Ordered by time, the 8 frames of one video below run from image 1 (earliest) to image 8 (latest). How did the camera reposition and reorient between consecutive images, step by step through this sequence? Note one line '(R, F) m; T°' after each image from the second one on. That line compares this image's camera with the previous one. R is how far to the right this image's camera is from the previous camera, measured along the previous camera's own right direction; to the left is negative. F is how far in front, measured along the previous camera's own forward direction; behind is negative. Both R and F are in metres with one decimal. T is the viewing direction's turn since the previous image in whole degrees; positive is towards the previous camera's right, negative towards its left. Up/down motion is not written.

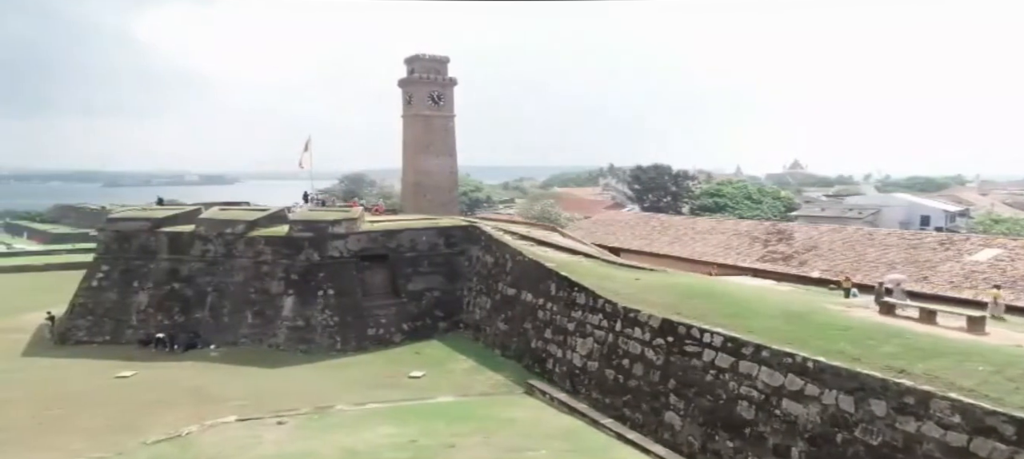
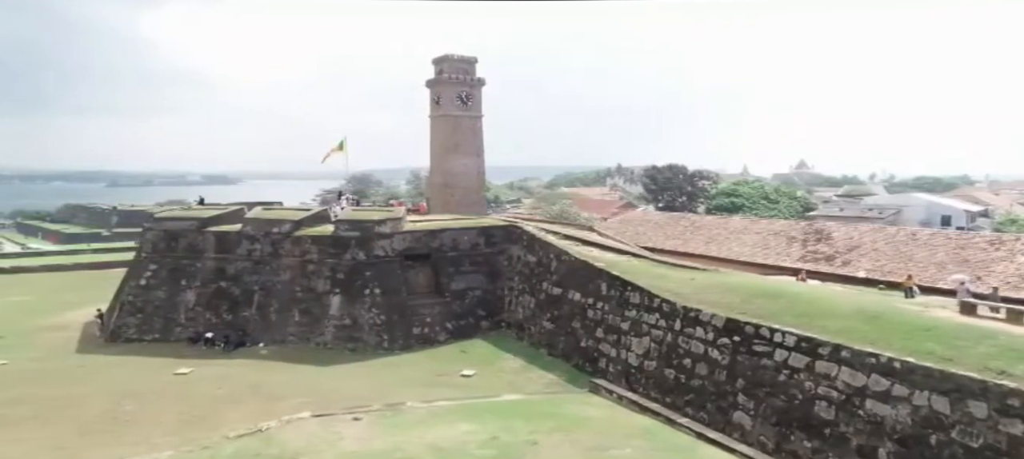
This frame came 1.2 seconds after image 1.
(-0.5, 0.0) m; -1°
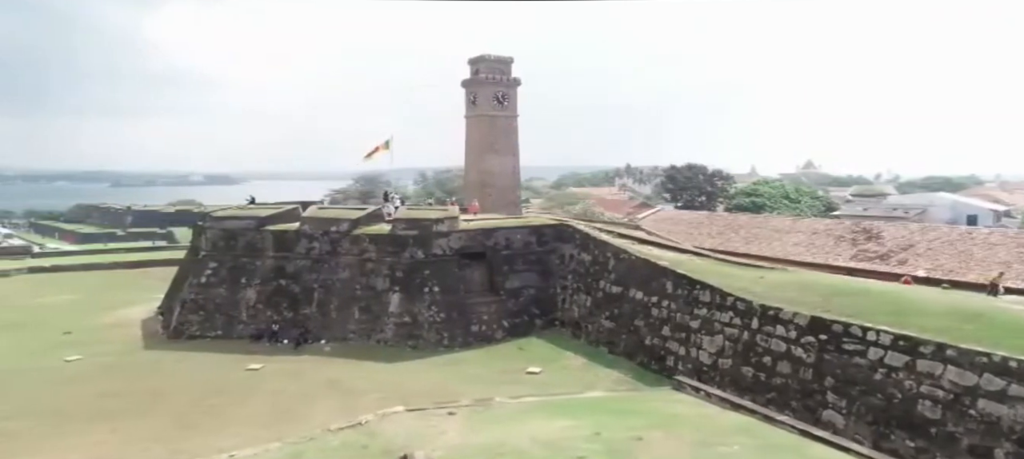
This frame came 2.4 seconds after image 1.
(-0.6, 0.0) m; -2°
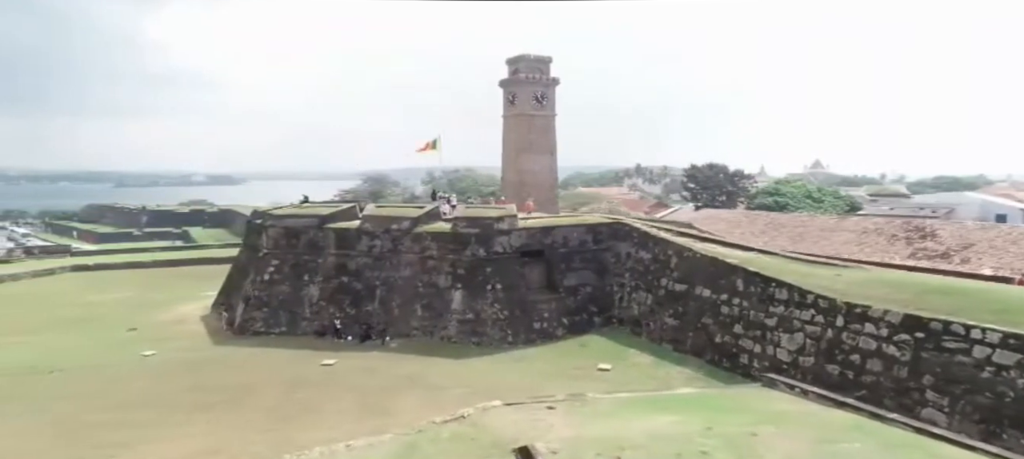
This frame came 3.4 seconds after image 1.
(-0.7, -0.1) m; -2°
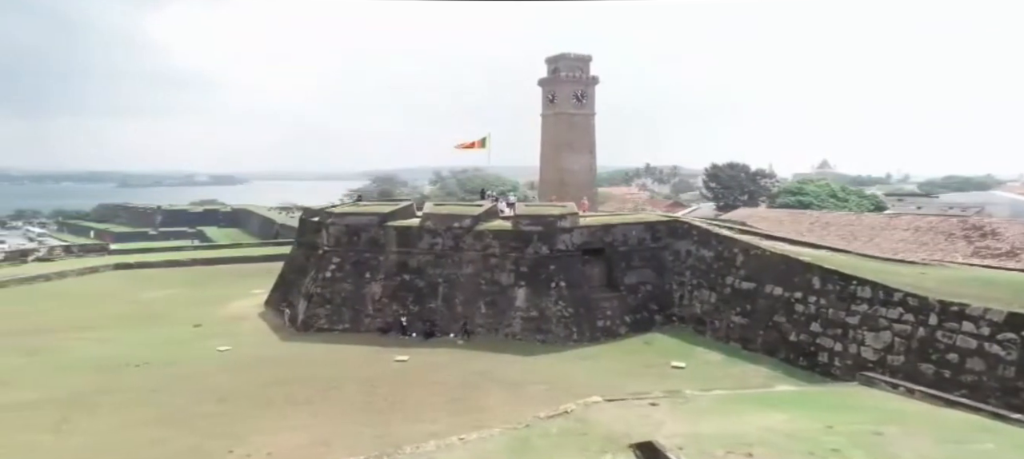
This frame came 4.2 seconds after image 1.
(-0.7, 0.0) m; -2°
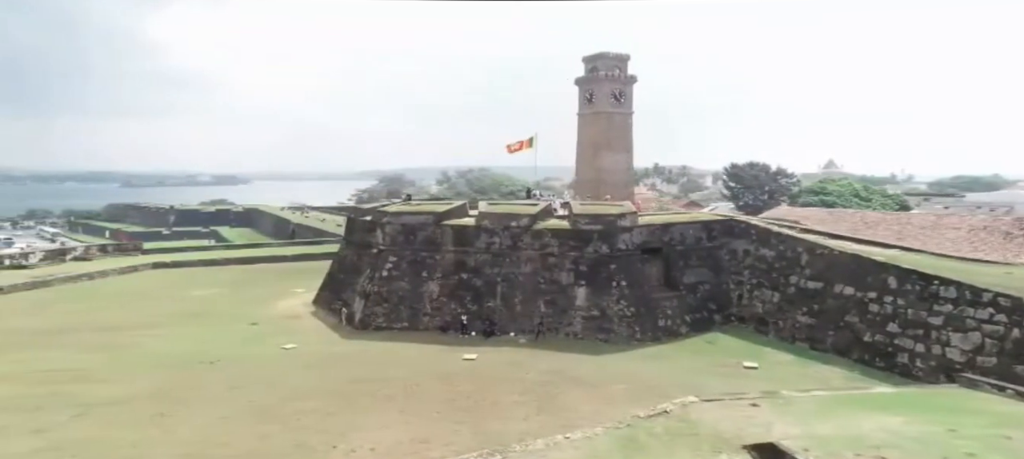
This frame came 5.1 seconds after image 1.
(-0.7, 0.0) m; -2°
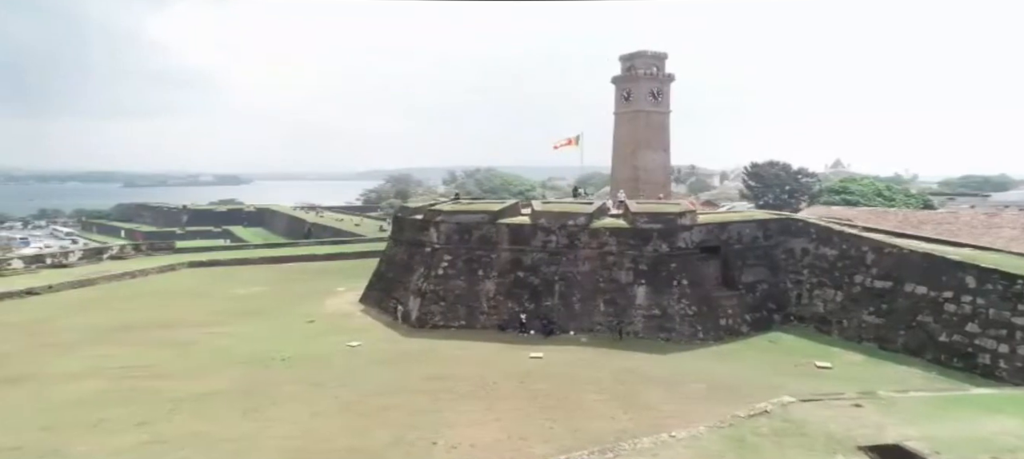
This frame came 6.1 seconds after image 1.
(-0.7, 0.0) m; -2°
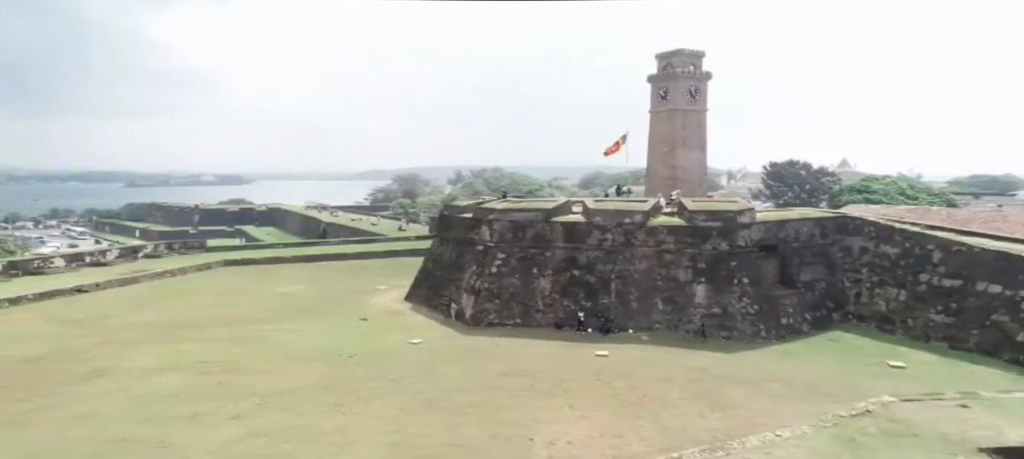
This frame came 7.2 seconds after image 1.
(-0.6, 0.0) m; -2°
